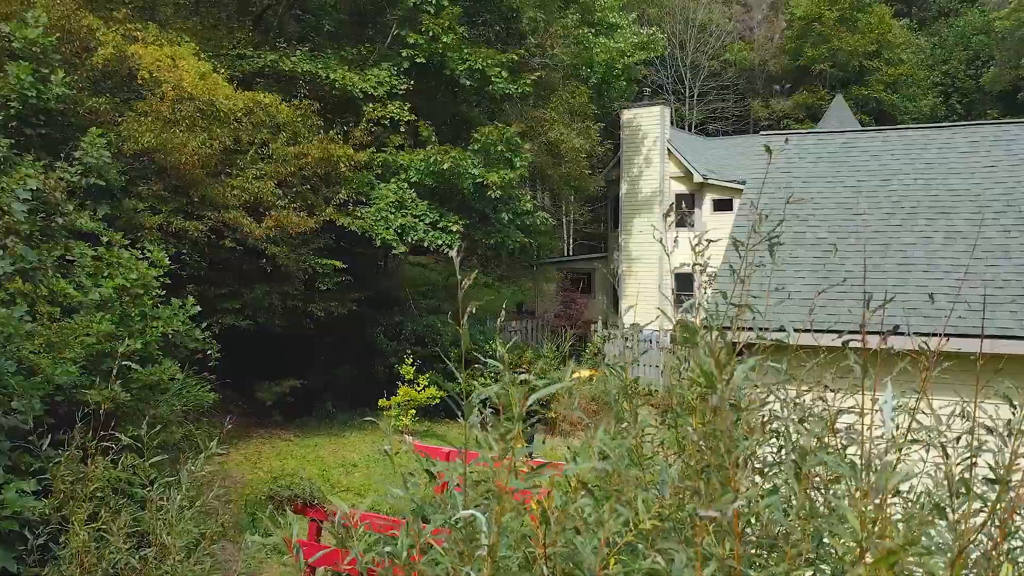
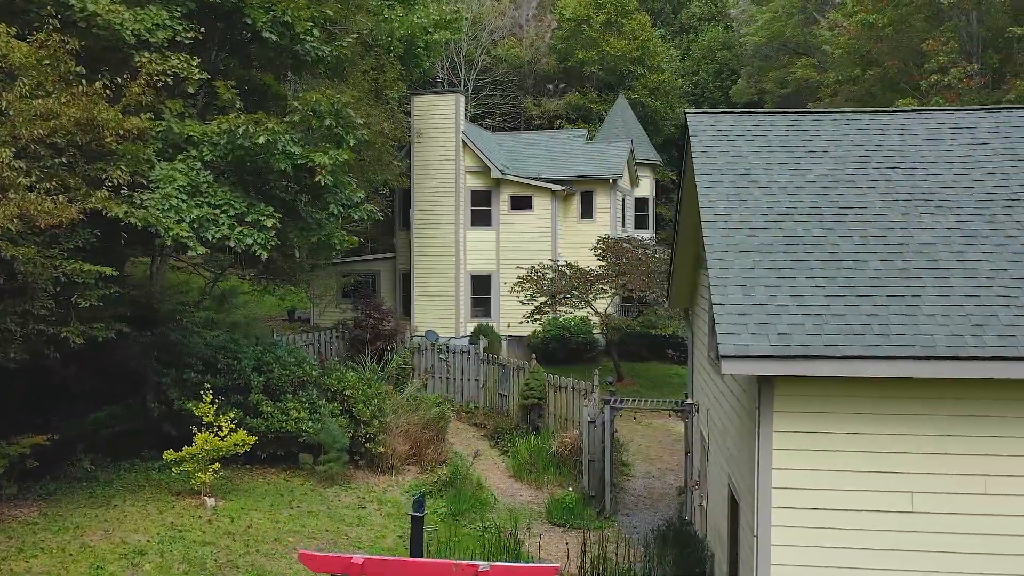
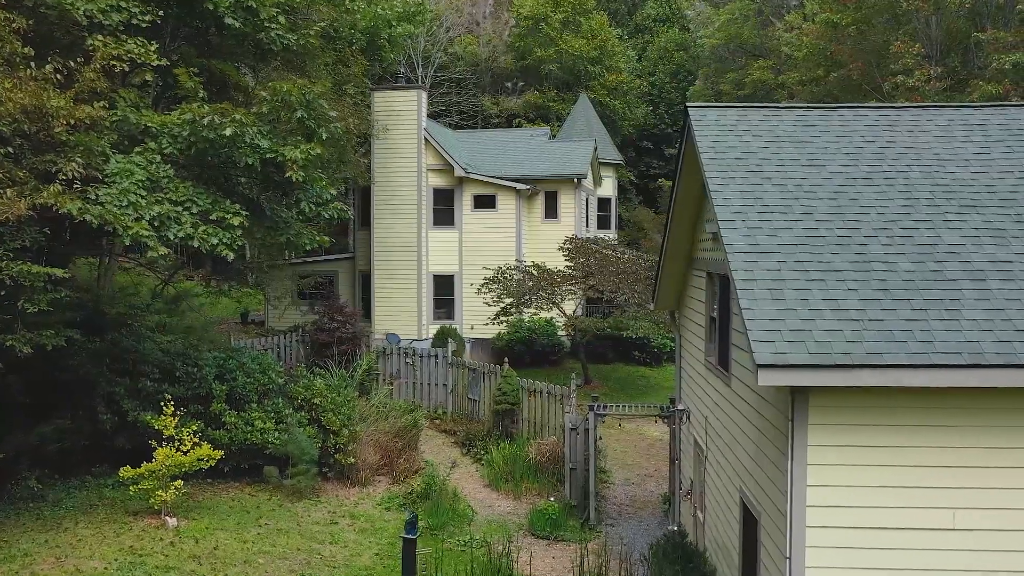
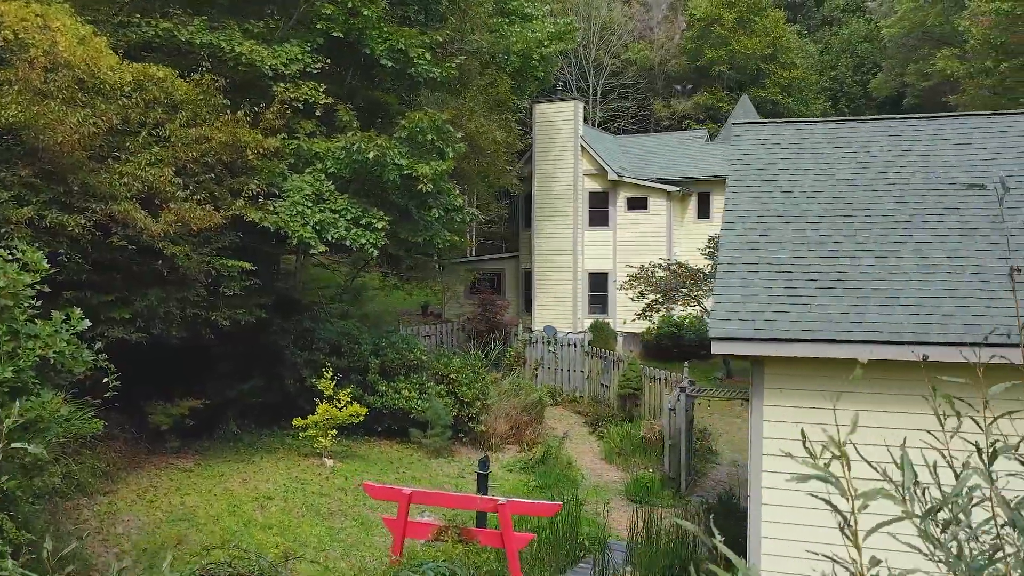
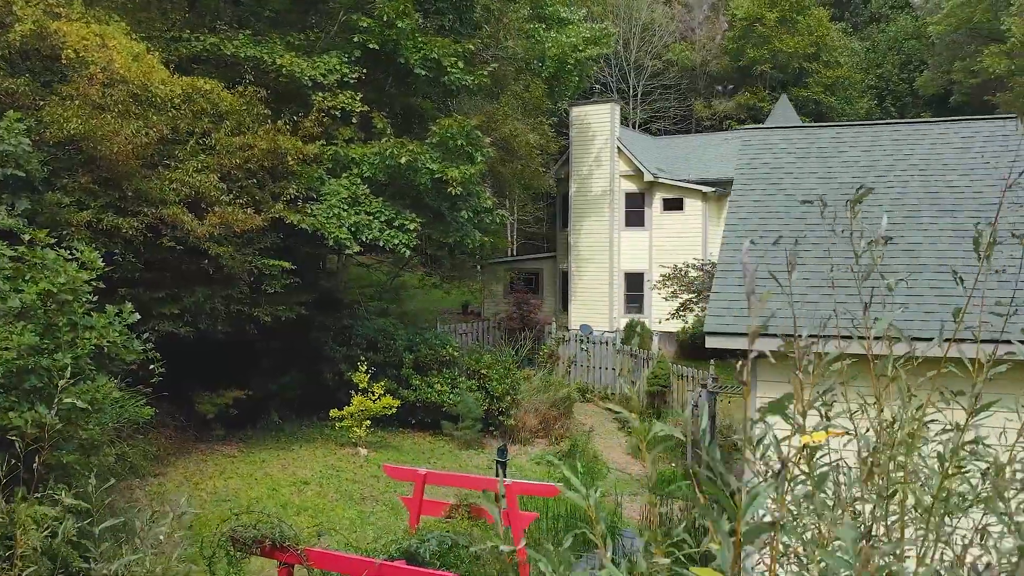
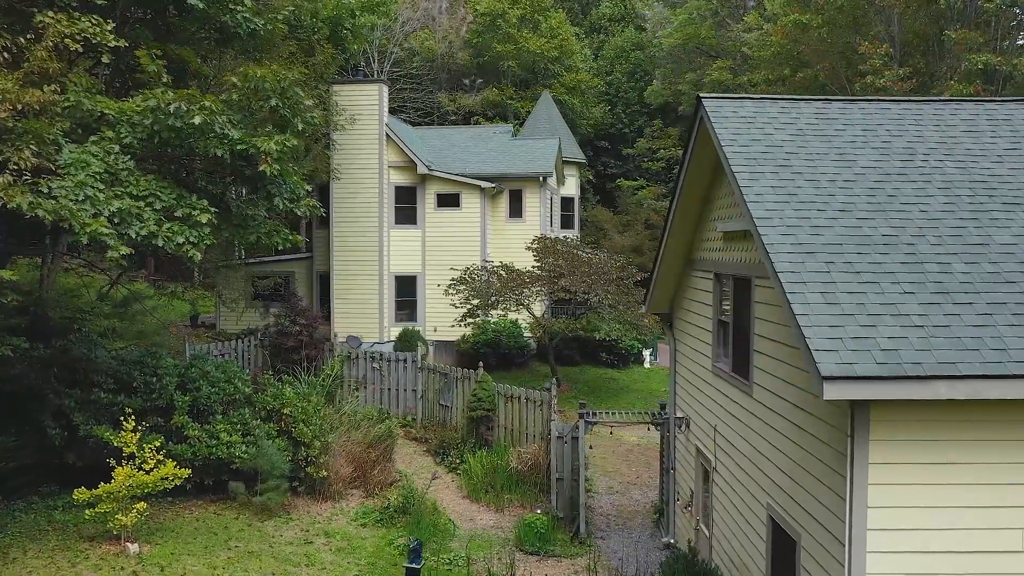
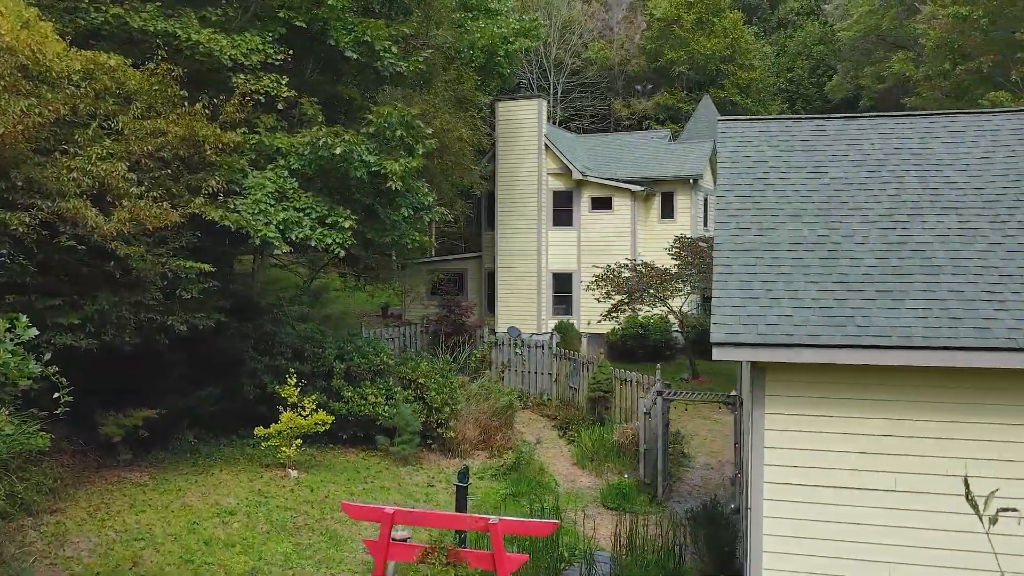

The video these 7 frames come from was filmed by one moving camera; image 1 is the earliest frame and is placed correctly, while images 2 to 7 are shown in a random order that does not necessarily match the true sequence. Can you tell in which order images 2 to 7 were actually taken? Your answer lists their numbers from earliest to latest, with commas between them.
5, 4, 7, 2, 3, 6
